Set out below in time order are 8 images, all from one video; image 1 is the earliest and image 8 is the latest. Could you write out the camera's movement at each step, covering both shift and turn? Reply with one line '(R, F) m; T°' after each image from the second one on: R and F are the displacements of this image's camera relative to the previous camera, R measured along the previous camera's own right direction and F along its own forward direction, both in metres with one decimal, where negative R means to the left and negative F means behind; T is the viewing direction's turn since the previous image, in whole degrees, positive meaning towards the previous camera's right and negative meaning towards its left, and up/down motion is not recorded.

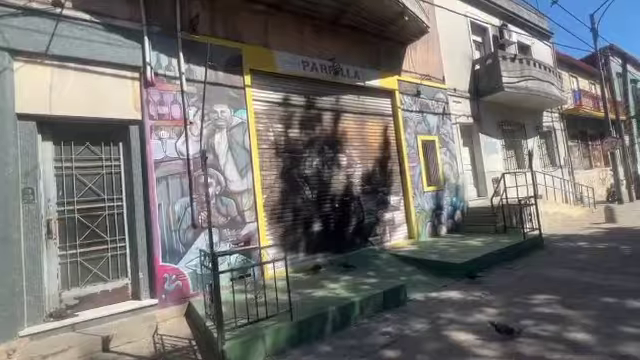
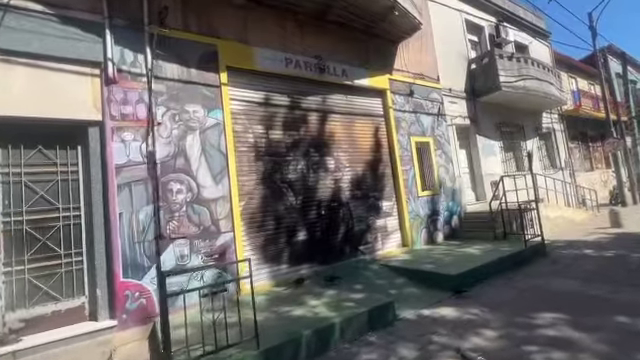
(+0.4, +0.6) m; 0°
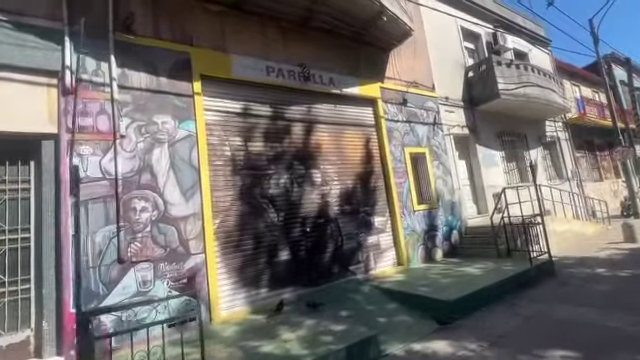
(+0.5, +0.6) m; -1°
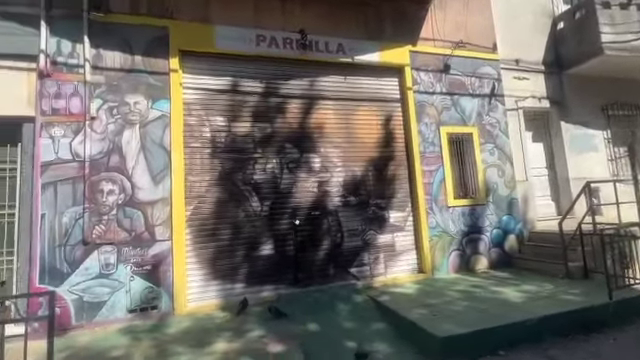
(+1.9, +1.4) m; -16°
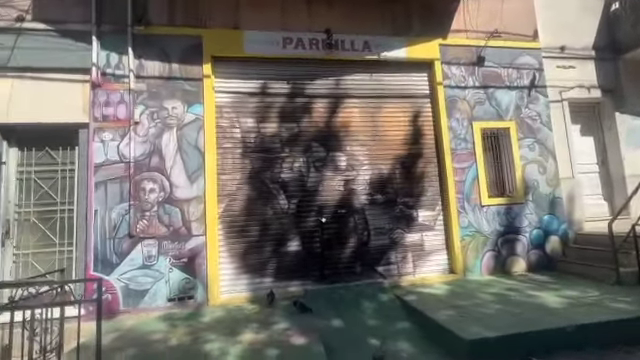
(+0.2, -0.1) m; -7°
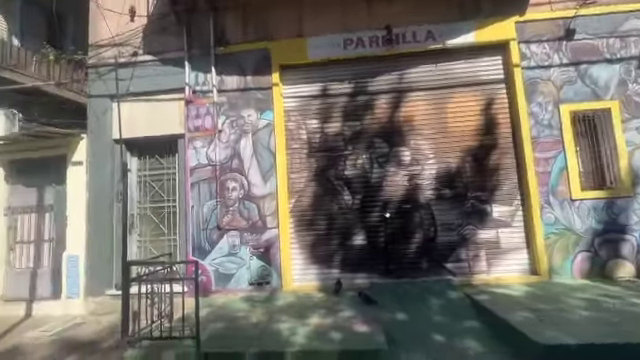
(+0.2, -0.2) m; -14°
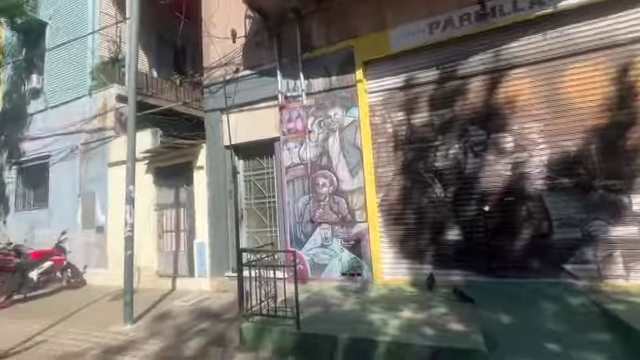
(+0.1, -0.1) m; -17°
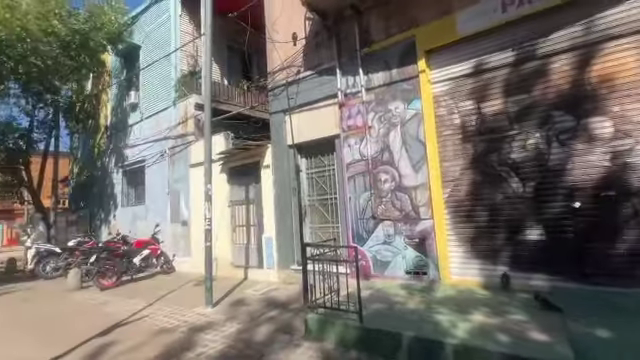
(0.0, 0.0) m; -12°
